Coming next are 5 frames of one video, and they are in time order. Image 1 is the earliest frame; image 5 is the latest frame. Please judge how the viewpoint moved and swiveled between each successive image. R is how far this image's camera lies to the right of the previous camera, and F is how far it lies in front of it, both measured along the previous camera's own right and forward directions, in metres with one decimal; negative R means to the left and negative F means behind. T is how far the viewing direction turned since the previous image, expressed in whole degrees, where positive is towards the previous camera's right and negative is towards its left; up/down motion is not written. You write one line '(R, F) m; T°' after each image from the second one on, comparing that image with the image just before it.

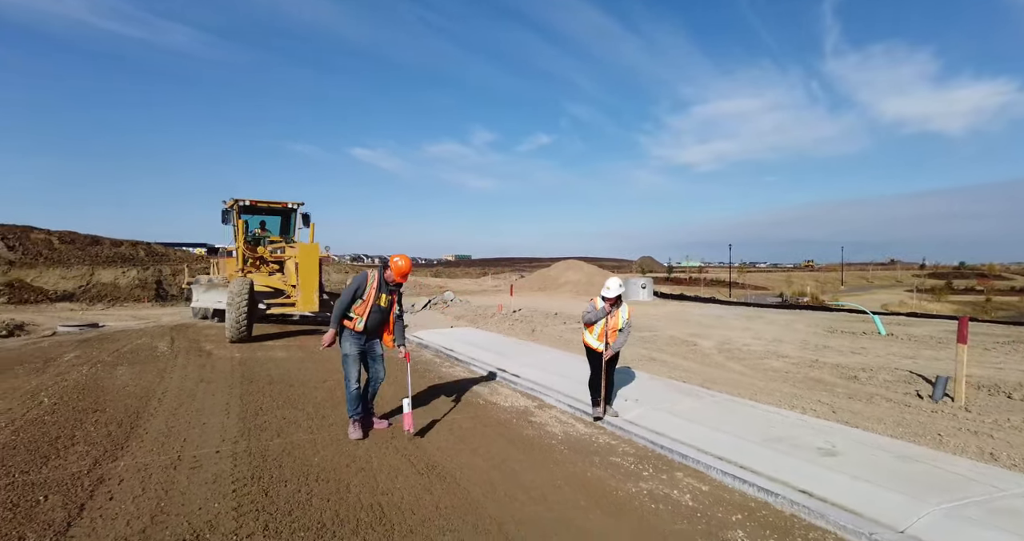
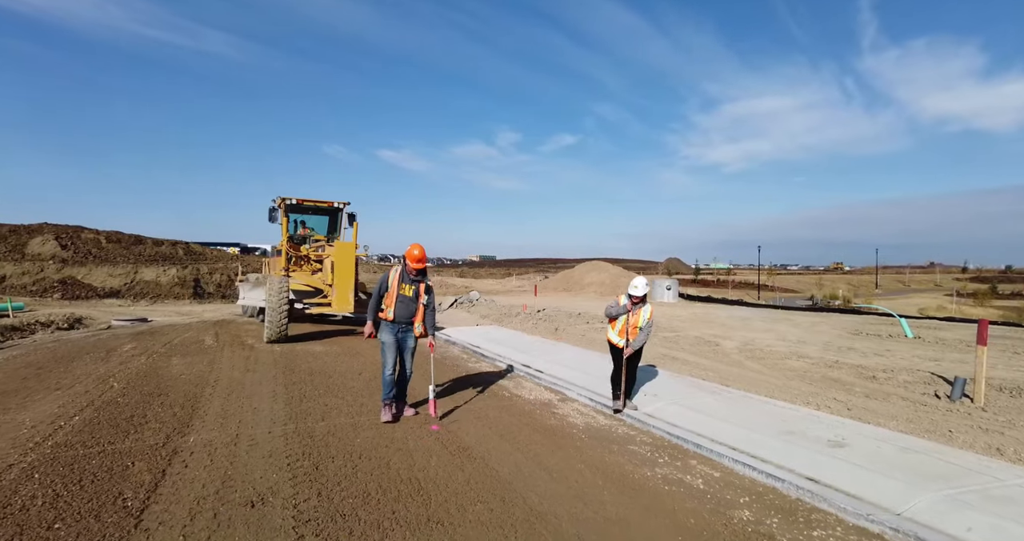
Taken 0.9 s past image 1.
(0.0, -0.4) m; -3°
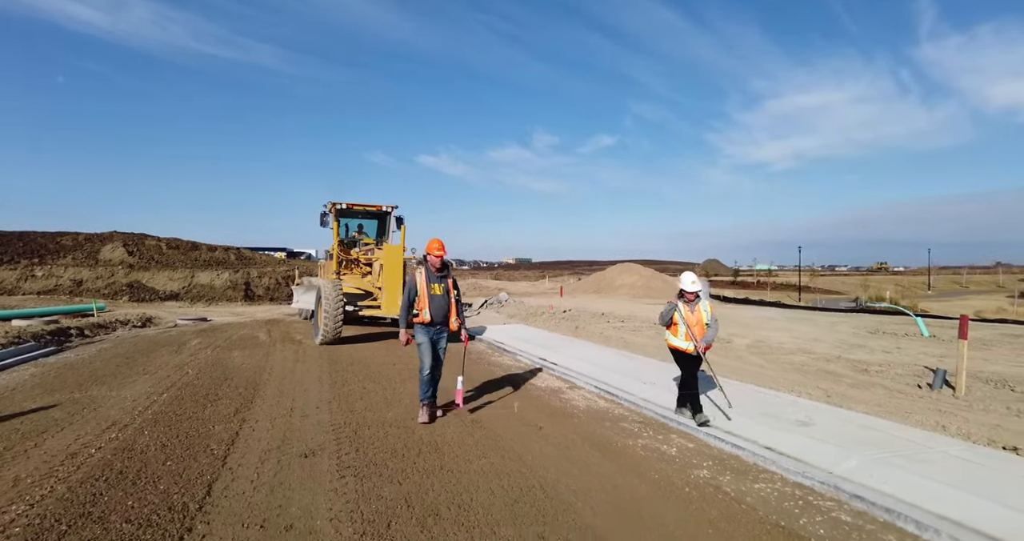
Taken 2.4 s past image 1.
(+0.4, -0.8) m; -4°
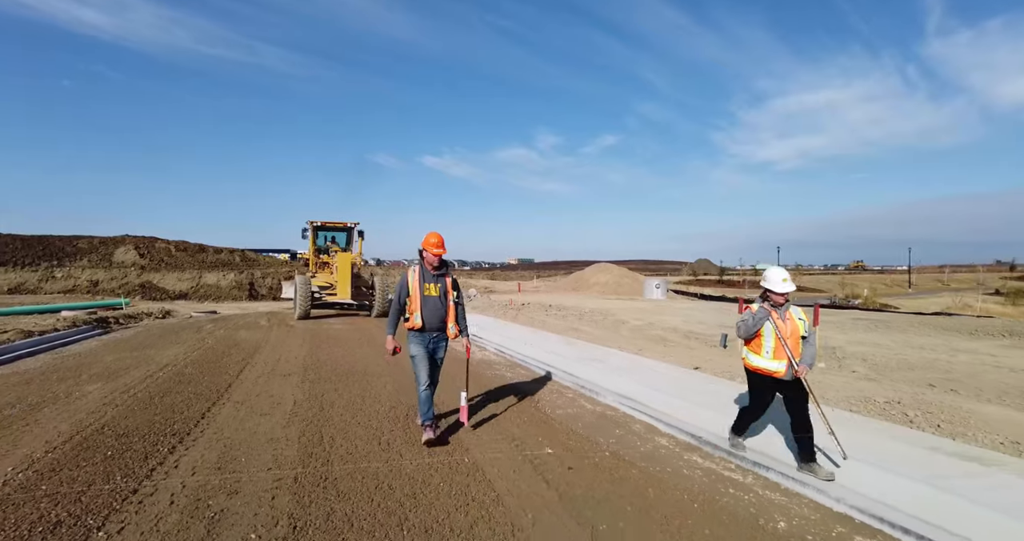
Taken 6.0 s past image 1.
(+1.7, -2.8) m; 0°
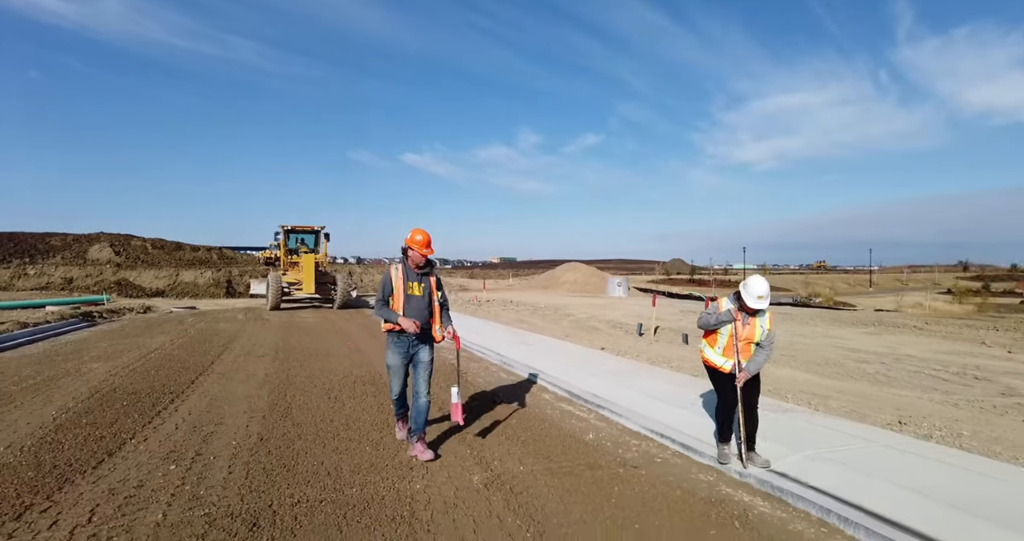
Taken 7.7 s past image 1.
(+0.9, -1.5) m; +2°
